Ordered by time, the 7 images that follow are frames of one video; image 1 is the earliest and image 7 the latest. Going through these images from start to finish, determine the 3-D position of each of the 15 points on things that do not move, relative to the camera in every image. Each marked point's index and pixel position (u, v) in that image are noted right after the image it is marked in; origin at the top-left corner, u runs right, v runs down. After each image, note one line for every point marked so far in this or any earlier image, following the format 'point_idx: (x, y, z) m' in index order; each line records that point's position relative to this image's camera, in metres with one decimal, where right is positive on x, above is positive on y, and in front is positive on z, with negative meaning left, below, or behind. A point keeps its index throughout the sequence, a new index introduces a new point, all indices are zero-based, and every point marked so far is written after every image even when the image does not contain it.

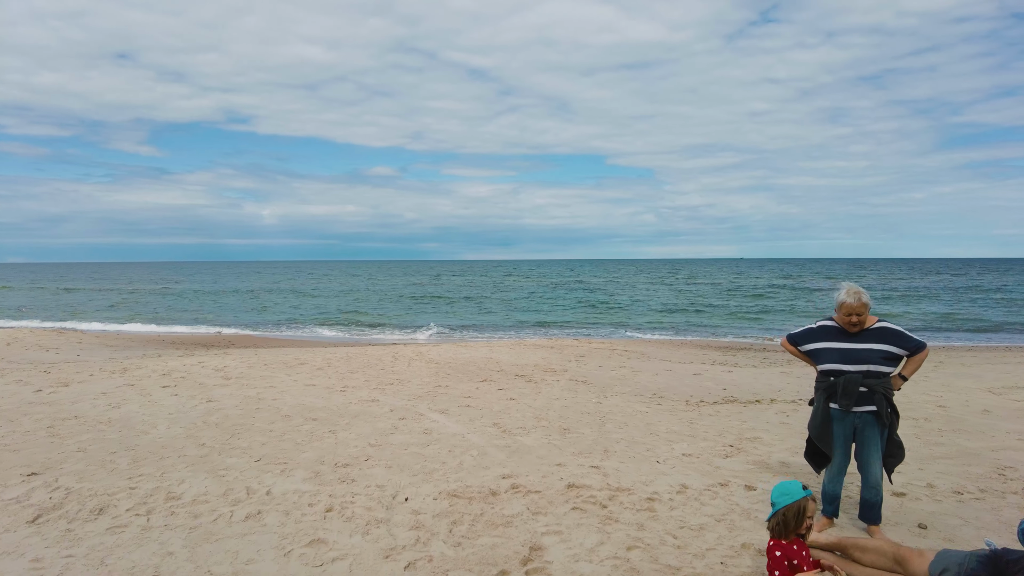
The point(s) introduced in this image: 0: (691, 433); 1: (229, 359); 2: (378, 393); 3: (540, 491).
0: (+2.0, -1.6, +7.1) m
1: (-6.1, -1.6, +13.8) m
2: (-2.0, -1.6, +9.2) m
3: (+0.2, -1.6, +5.1) m
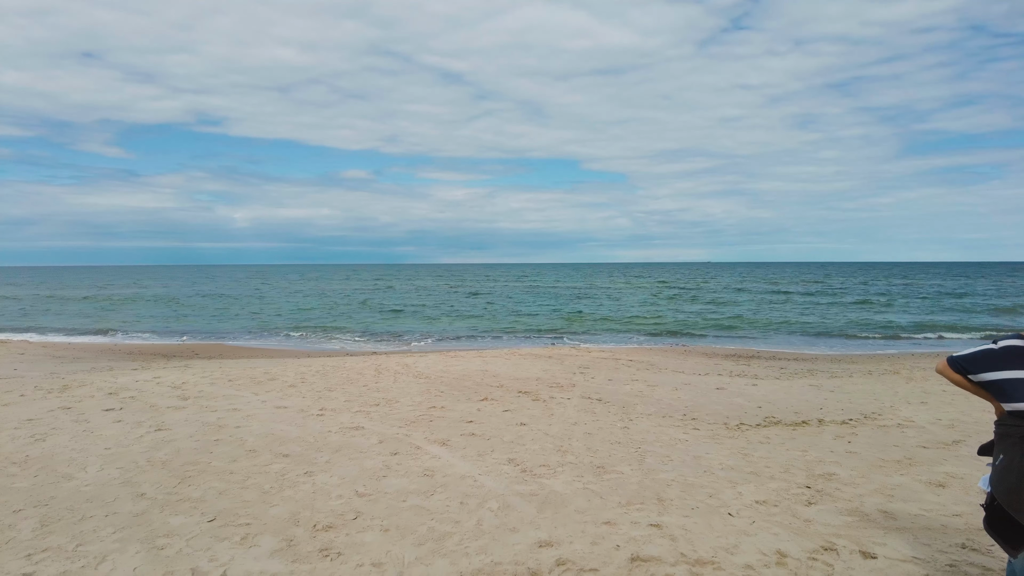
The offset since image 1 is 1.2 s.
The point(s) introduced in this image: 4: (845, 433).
0: (+2.2, -1.7, +5.9) m
1: (-6.2, -1.7, +12.2) m
2: (-1.8, -1.6, +7.8) m
3: (+0.5, -1.7, +3.7) m
4: (+3.9, -1.7, +7.4) m
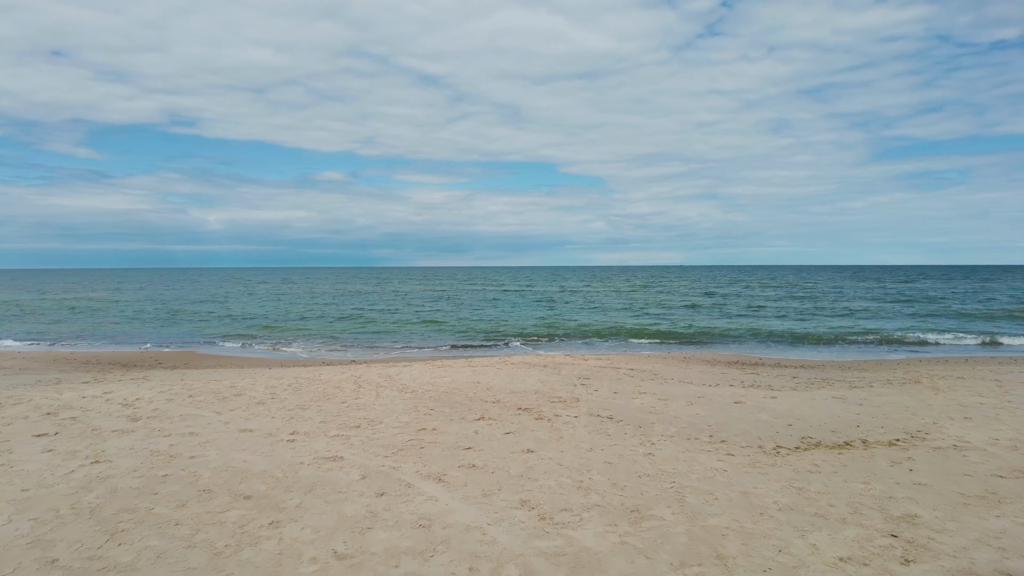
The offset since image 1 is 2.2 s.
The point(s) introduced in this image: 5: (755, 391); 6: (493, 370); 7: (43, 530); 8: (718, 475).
0: (+2.3, -1.7, +4.9) m
1: (-6.3, -1.7, +10.9) m
2: (-1.8, -1.7, +6.7) m
3: (+0.7, -1.7, +2.7) m
4: (+3.9, -1.7, +6.4) m
5: (+4.0, -1.7, +10.4) m
6: (-0.4, -1.5, +11.9) m
7: (-3.3, -1.7, +4.4) m
8: (+1.9, -1.7, +5.8) m
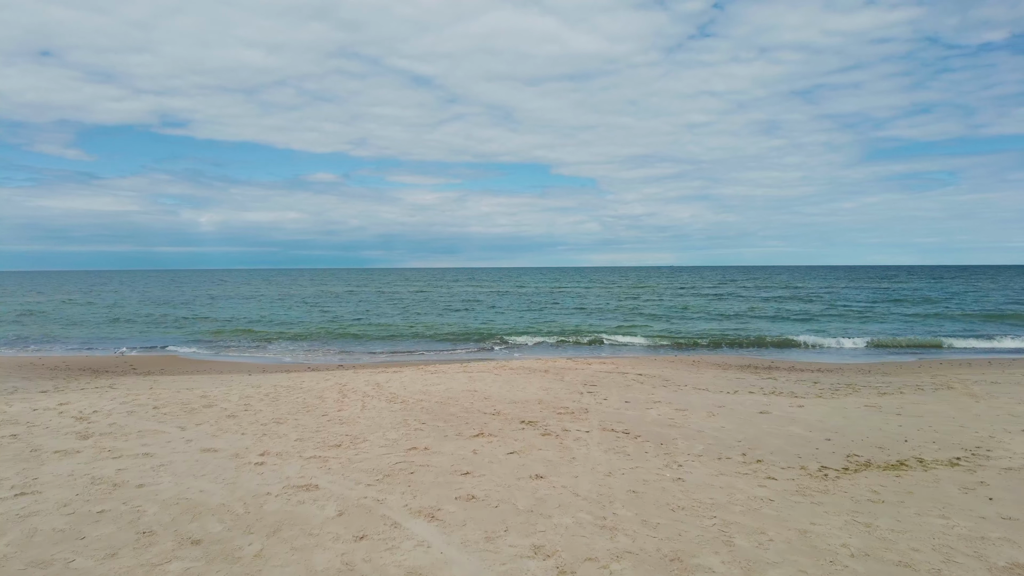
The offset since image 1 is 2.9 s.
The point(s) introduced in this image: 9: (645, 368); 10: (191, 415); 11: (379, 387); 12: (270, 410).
0: (+2.4, -1.7, +3.9) m
1: (-6.3, -1.7, +9.9) m
2: (-1.8, -1.6, +5.7) m
3: (+0.8, -1.7, +1.7) m
4: (+4.0, -1.7, +5.5) m
5: (+4.0, -1.7, +9.5) m
6: (-0.4, -1.5, +11.0) m
7: (-3.2, -1.7, +3.5) m
8: (+1.9, -1.7, +4.8) m
9: (+2.7, -1.6, +12.9) m
10: (-4.2, -1.7, +8.3) m
11: (-2.1, -1.6, +10.0) m
12: (-3.2, -1.6, +8.5) m
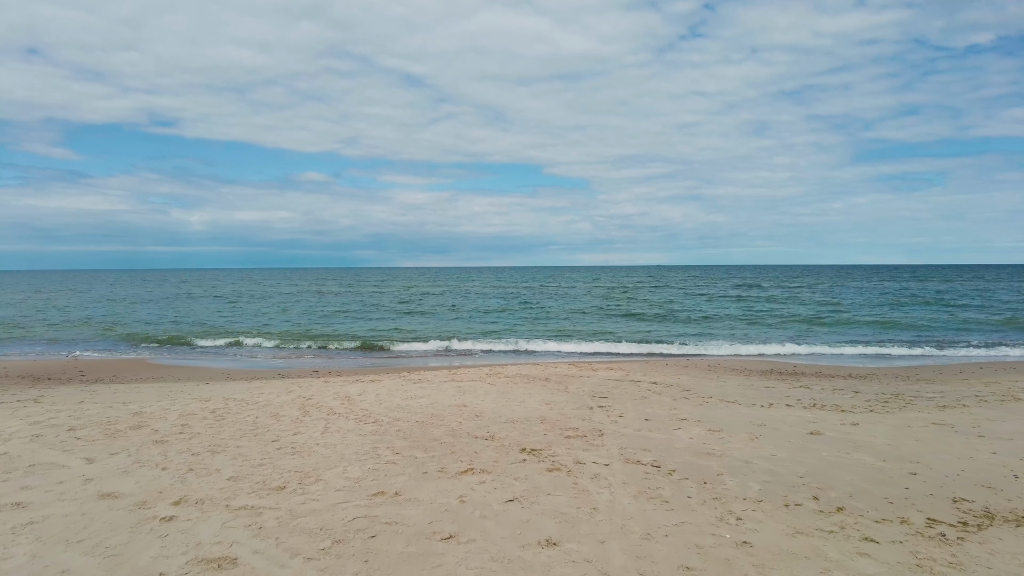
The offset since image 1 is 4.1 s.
0: (+2.4, -1.6, +2.4) m
1: (-6.4, -1.7, +8.2) m
2: (-1.7, -1.6, +4.1) m
3: (+0.8, -1.6, +0.2) m
4: (+4.0, -1.6, +4.0) m
5: (+3.9, -1.6, +8.0) m
6: (-0.4, -1.5, +9.4) m
7: (-3.2, -1.6, +1.8) m
8: (+2.0, -1.6, +3.3) m
9: (+2.6, -1.6, +11.4) m
10: (-4.3, -1.6, +6.7) m
11: (-2.2, -1.5, +8.4) m
12: (-3.3, -1.6, +6.9) m
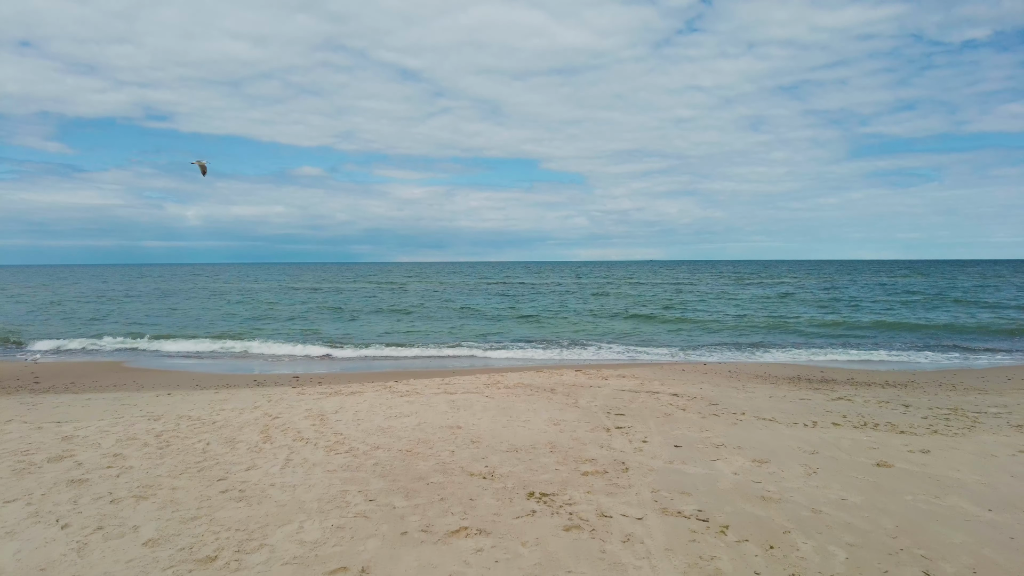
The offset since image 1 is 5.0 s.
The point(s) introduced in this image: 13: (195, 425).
0: (+2.5, -1.7, +1.2) m
1: (-6.3, -1.7, +6.9) m
2: (-1.7, -1.6, +2.8) m
3: (+0.9, -1.7, -1.1) m
4: (+4.0, -1.6, +2.8) m
5: (+4.0, -1.6, +6.7) m
6: (-0.4, -1.5, +8.1) m
7: (-3.1, -1.7, +0.6) m
8: (+2.0, -1.6, +2.0) m
9: (+2.6, -1.5, +10.1) m
10: (-4.2, -1.6, +5.4) m
11: (-2.1, -1.5, +7.2) m
12: (-3.2, -1.6, +5.6) m
13: (-3.6, -1.5, +7.2) m
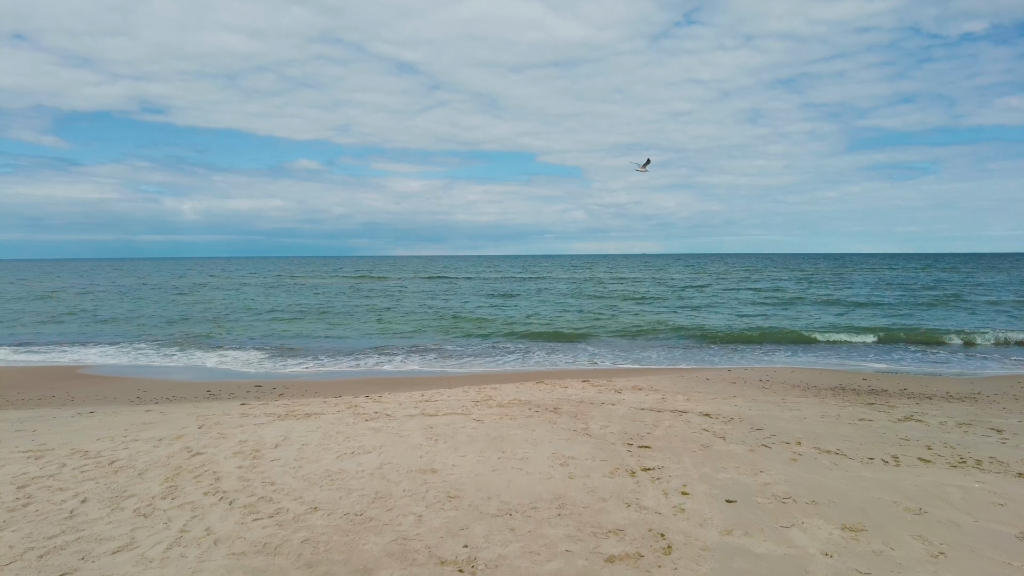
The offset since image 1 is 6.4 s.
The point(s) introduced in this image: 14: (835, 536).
0: (+2.4, -1.7, -0.6) m
1: (-6.4, -1.6, +5.2) m
2: (-1.7, -1.6, +1.1) m
3: (+0.9, -1.7, -2.8) m
4: (+4.0, -1.7, +1.0) m
5: (+3.9, -1.6, +5.0) m
6: (-0.5, -1.4, +6.4) m
7: (-3.2, -1.7, -1.2) m
8: (+2.0, -1.7, +0.3) m
9: (+2.6, -1.5, +8.4) m
10: (-4.3, -1.6, +3.6) m
11: (-2.2, -1.5, +5.4) m
12: (-3.3, -1.6, +3.8) m
13: (-3.7, -1.5, +5.5) m
14: (+2.1, -1.6, +4.1) m
